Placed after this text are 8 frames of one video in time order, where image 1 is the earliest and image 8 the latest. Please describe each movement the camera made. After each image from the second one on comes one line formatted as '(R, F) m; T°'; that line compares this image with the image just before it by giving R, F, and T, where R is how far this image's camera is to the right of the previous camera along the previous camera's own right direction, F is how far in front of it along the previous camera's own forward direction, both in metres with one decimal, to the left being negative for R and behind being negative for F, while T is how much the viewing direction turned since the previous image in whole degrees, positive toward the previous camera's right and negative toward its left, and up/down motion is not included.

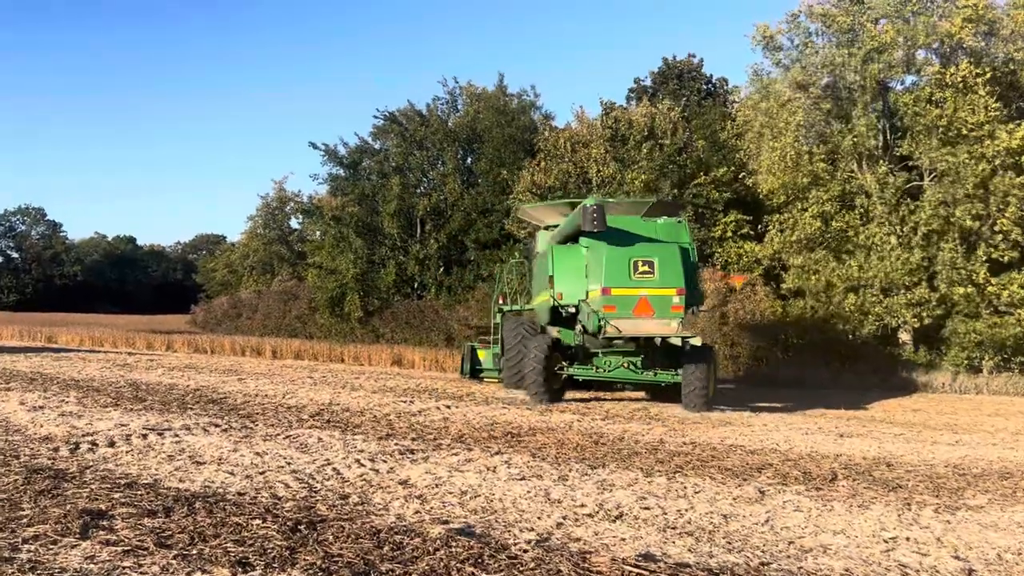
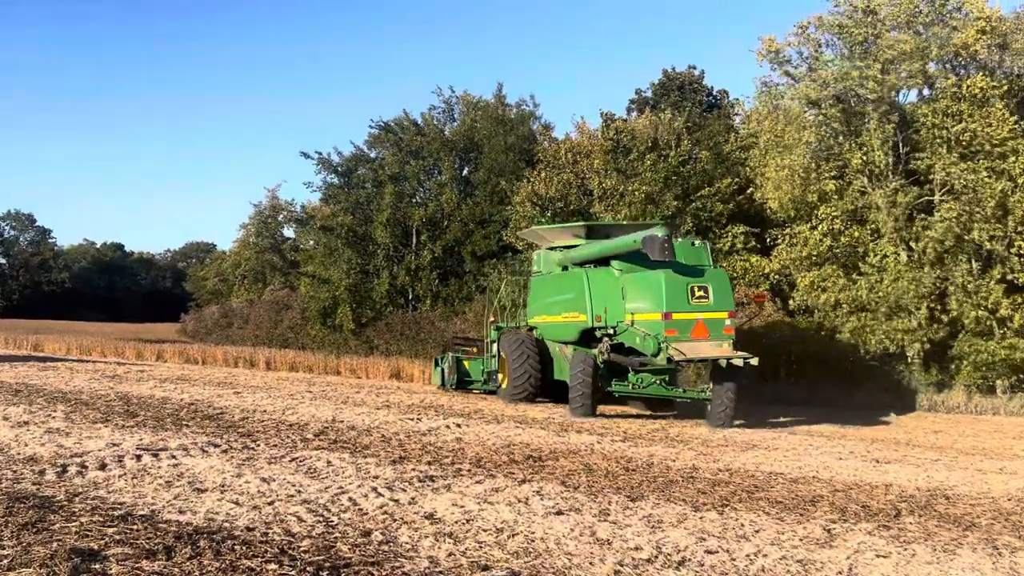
(-0.3, +0.5) m; +1°
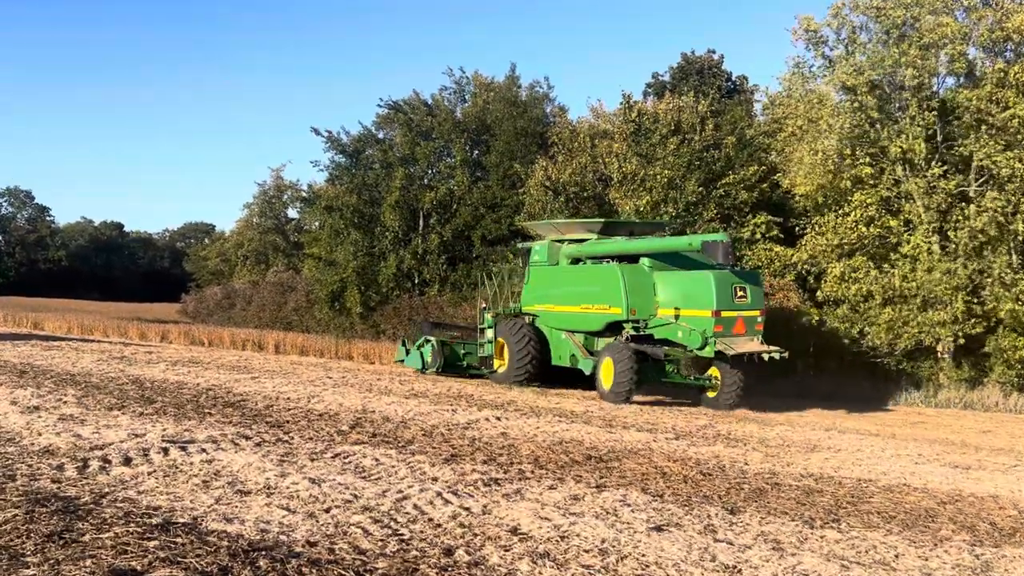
(-0.5, +0.7) m; 0°
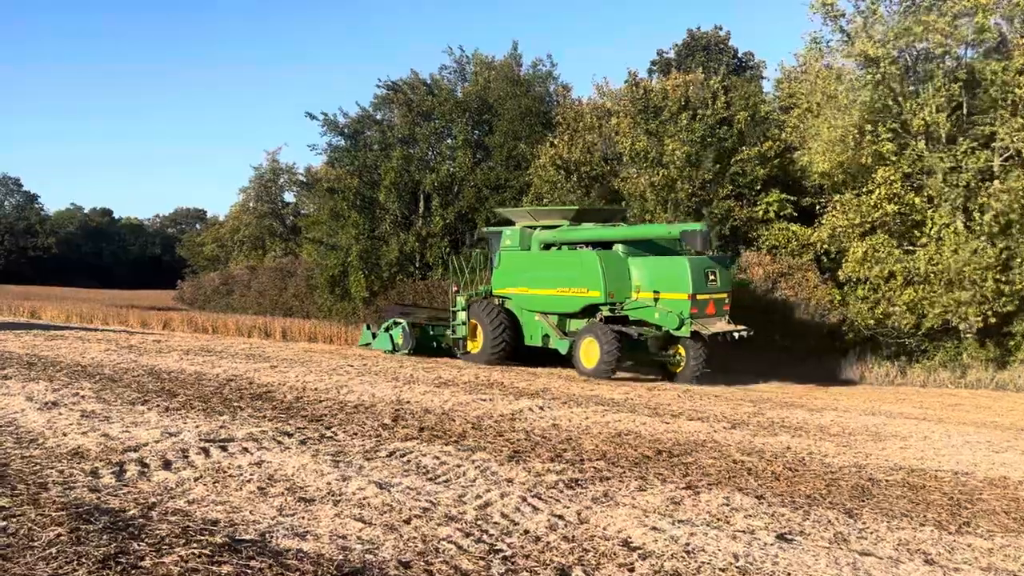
(-0.5, +0.5) m; +1°
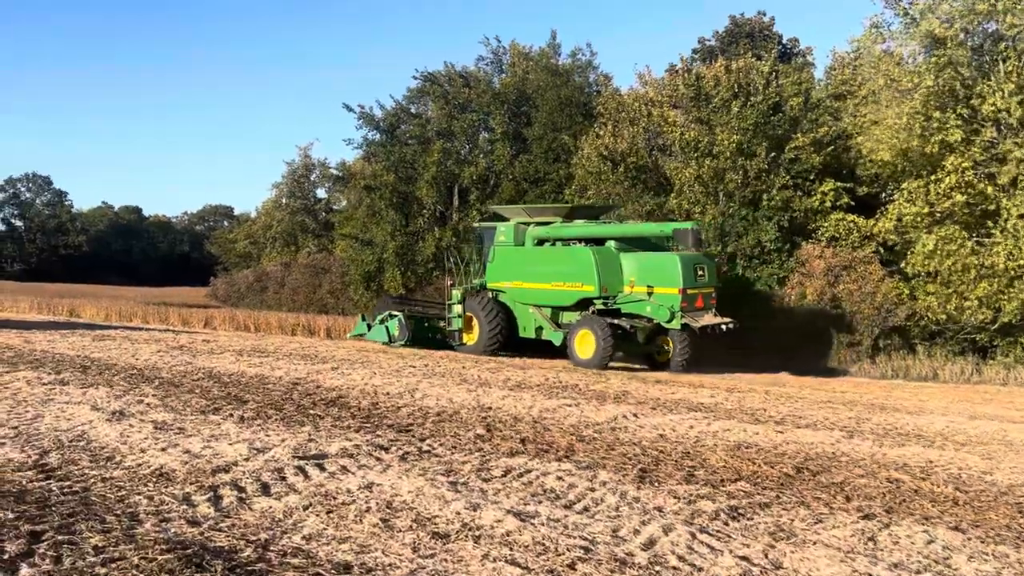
(-0.7, +0.6) m; -2°
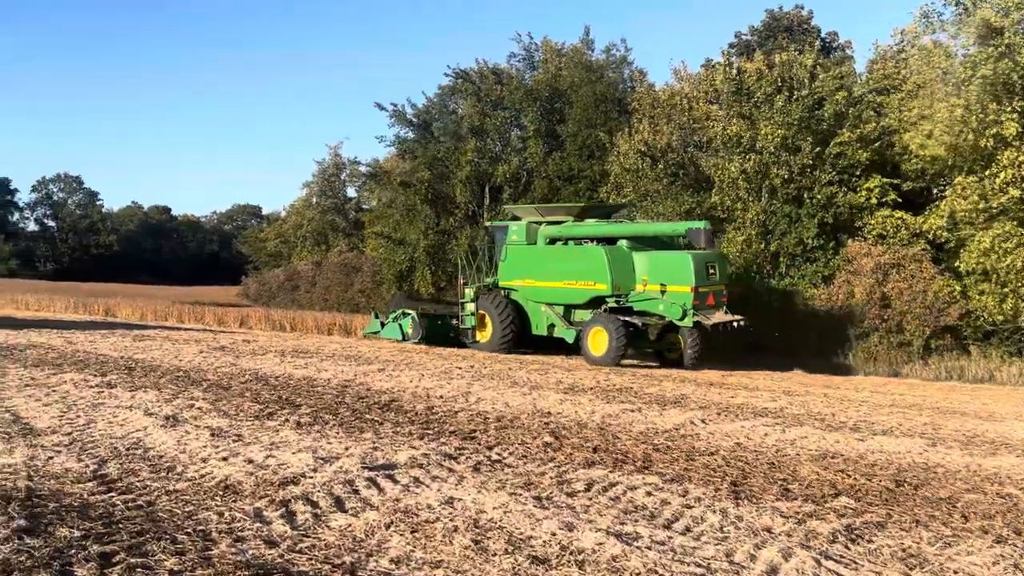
(-0.3, +0.3) m; -2°
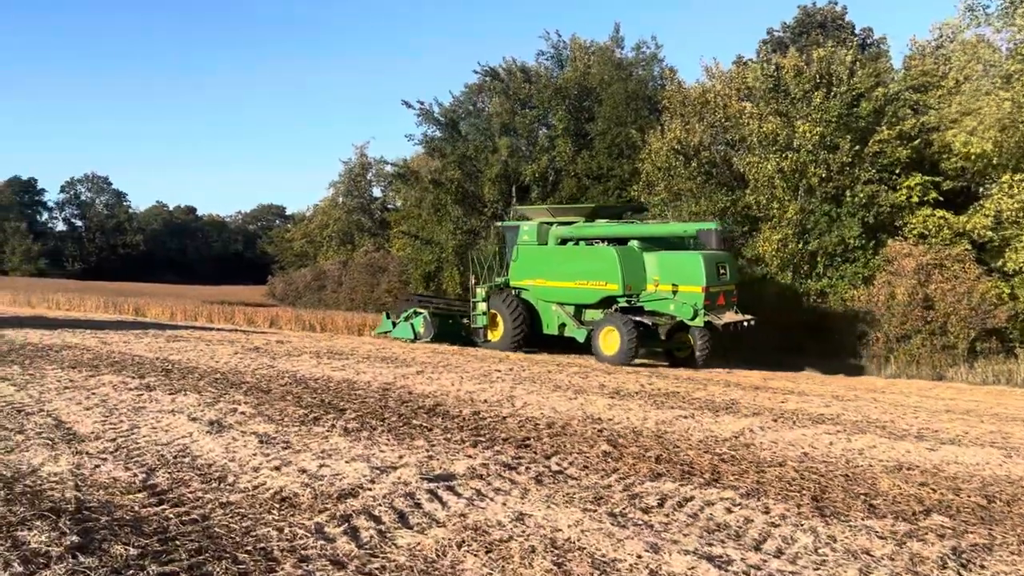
(-0.3, +0.3) m; -1°
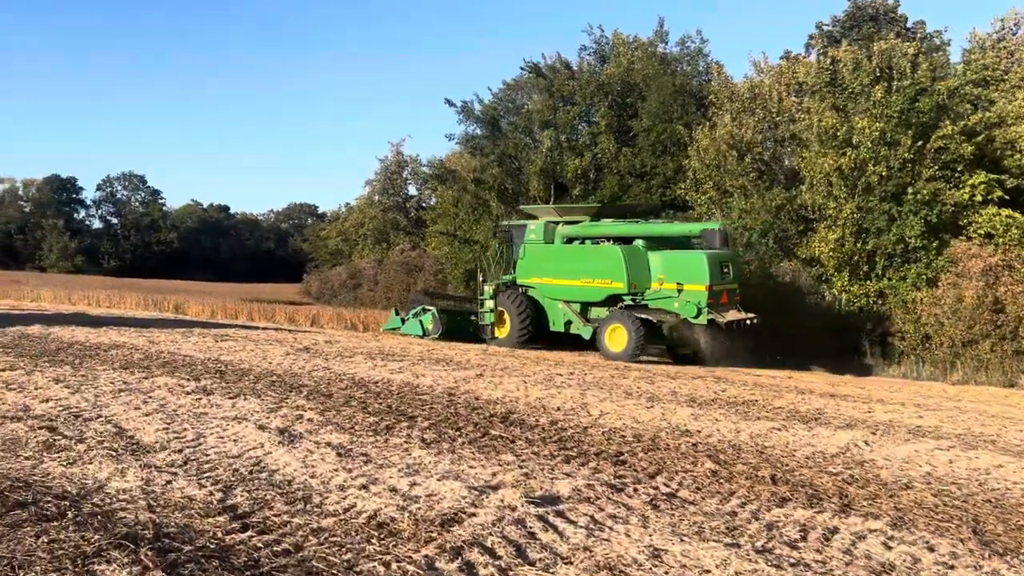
(-0.5, +0.5) m; -2°
